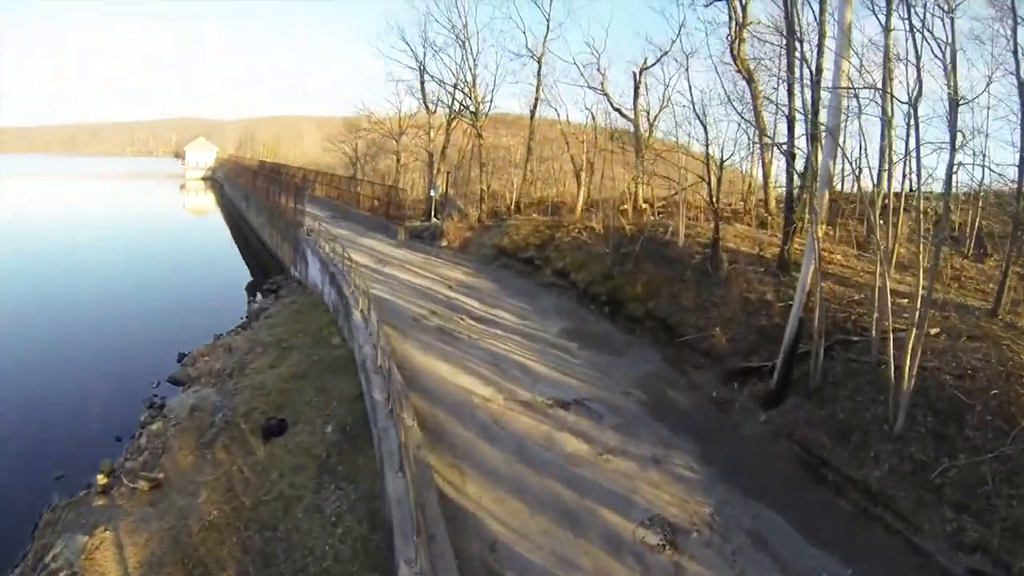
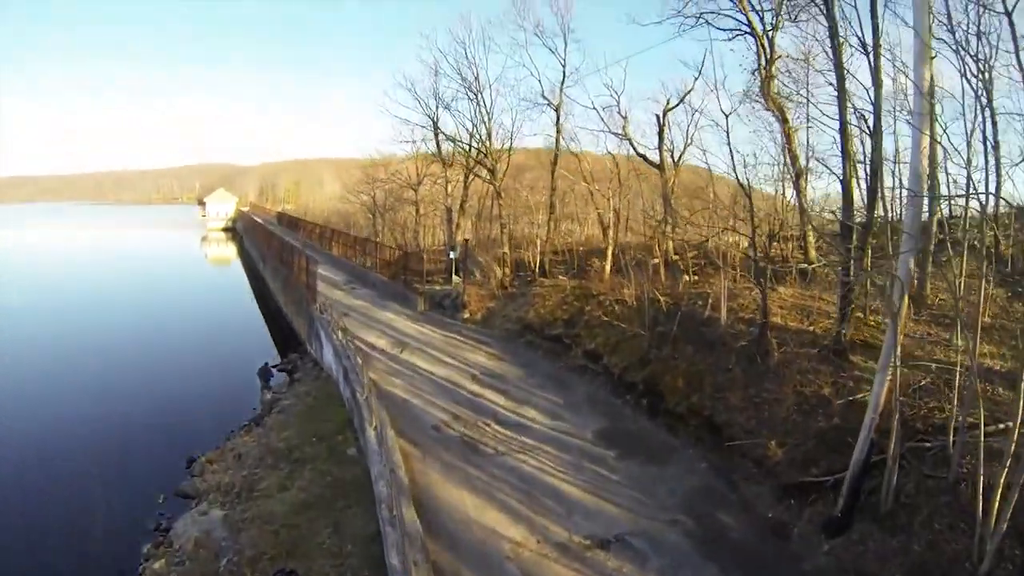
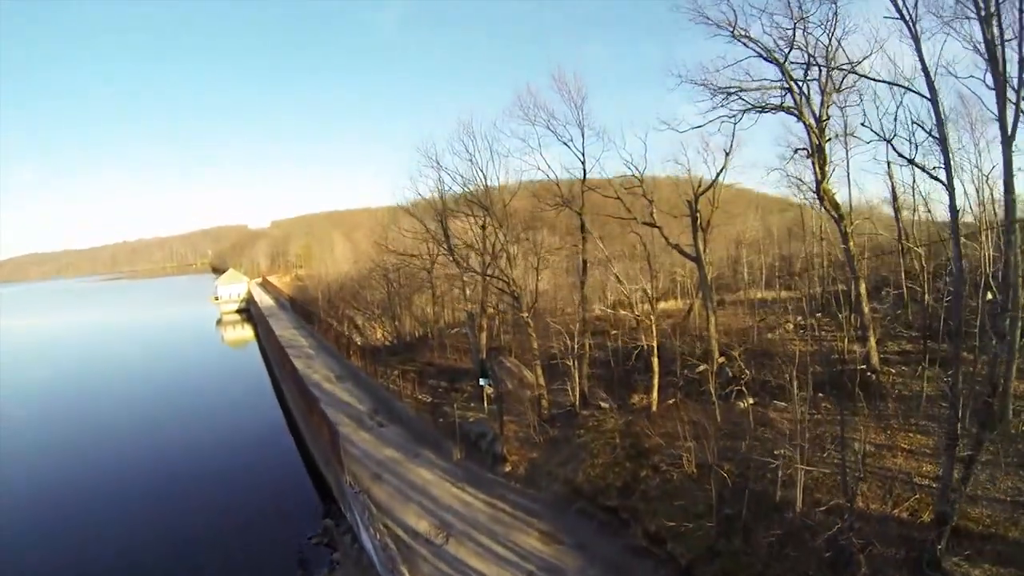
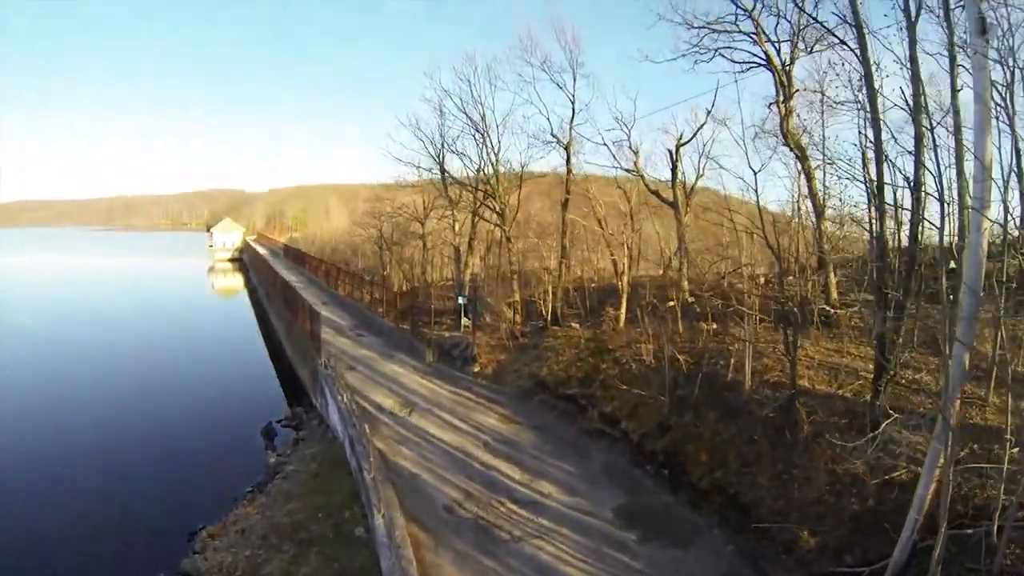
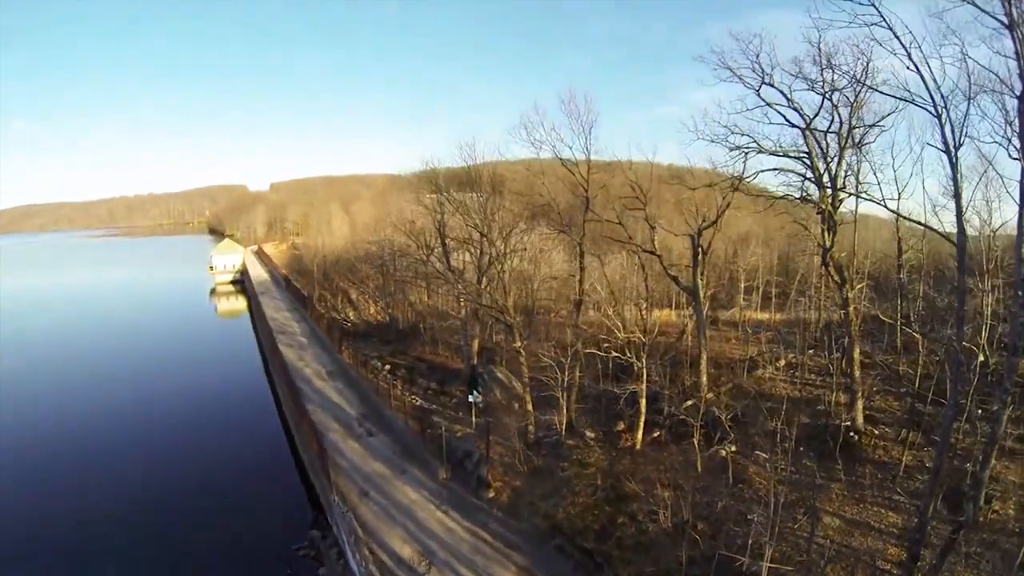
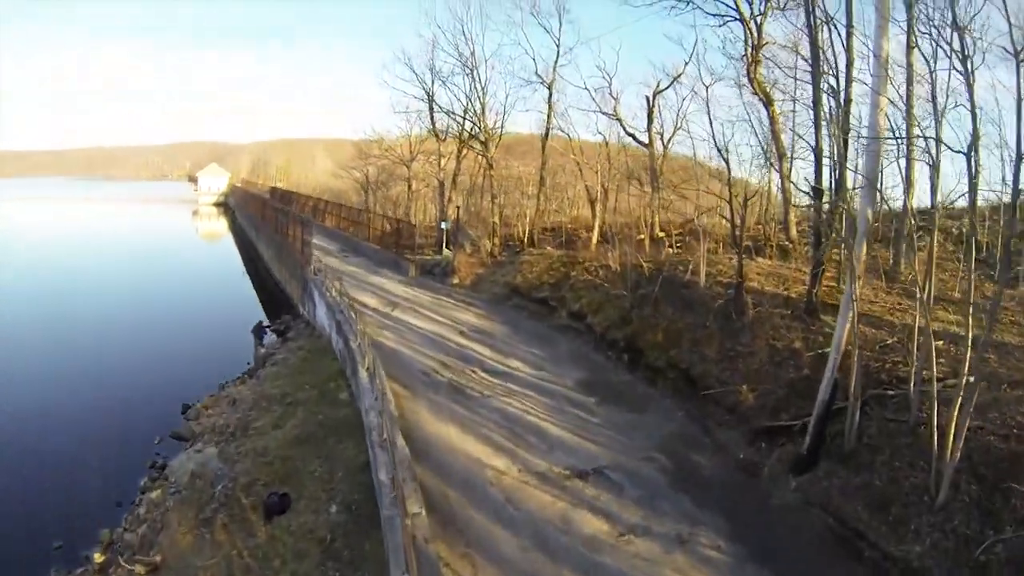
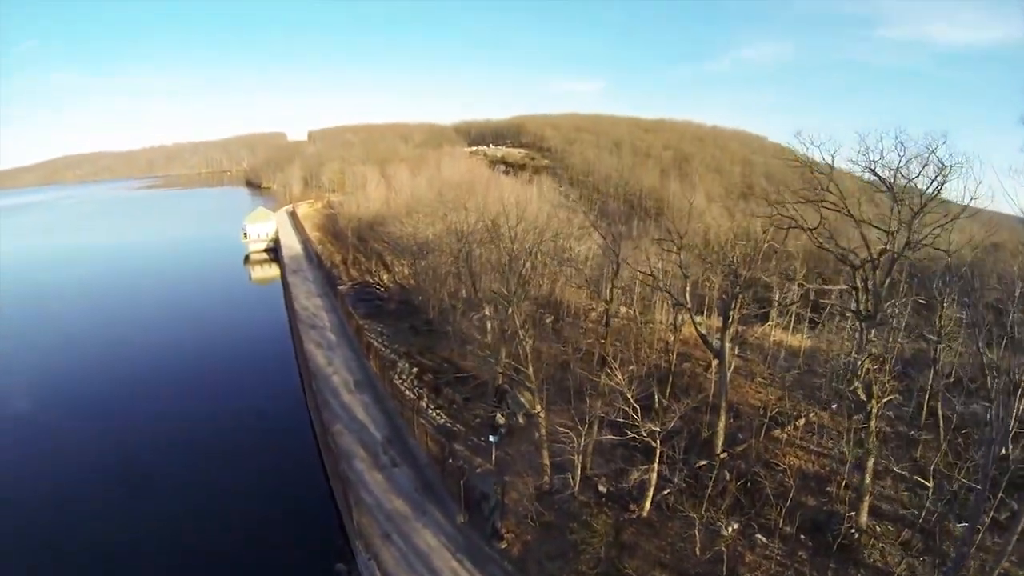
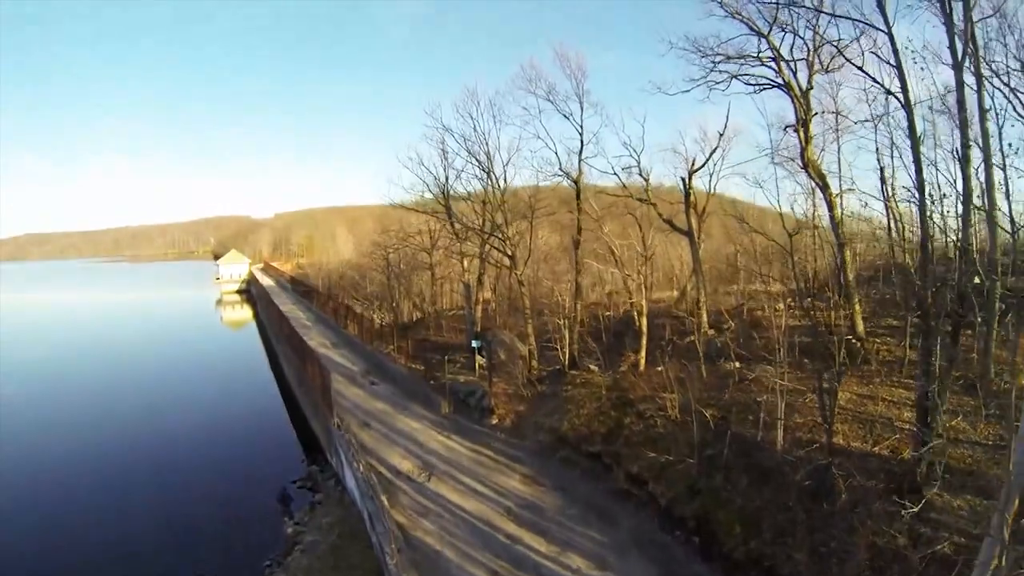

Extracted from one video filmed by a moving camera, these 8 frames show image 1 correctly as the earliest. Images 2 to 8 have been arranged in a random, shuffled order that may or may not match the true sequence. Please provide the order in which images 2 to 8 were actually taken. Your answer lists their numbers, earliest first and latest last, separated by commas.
6, 2, 4, 8, 3, 5, 7
